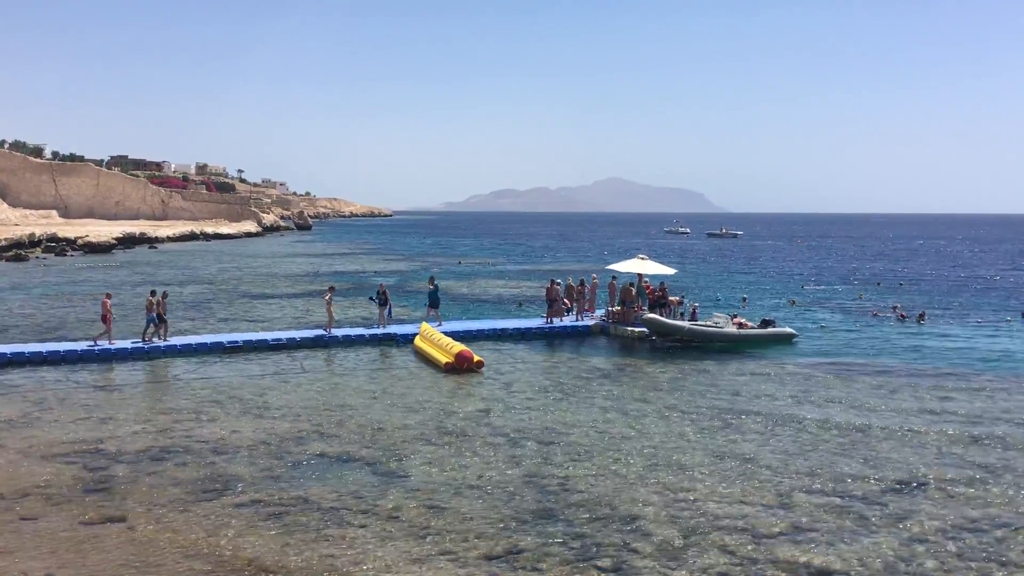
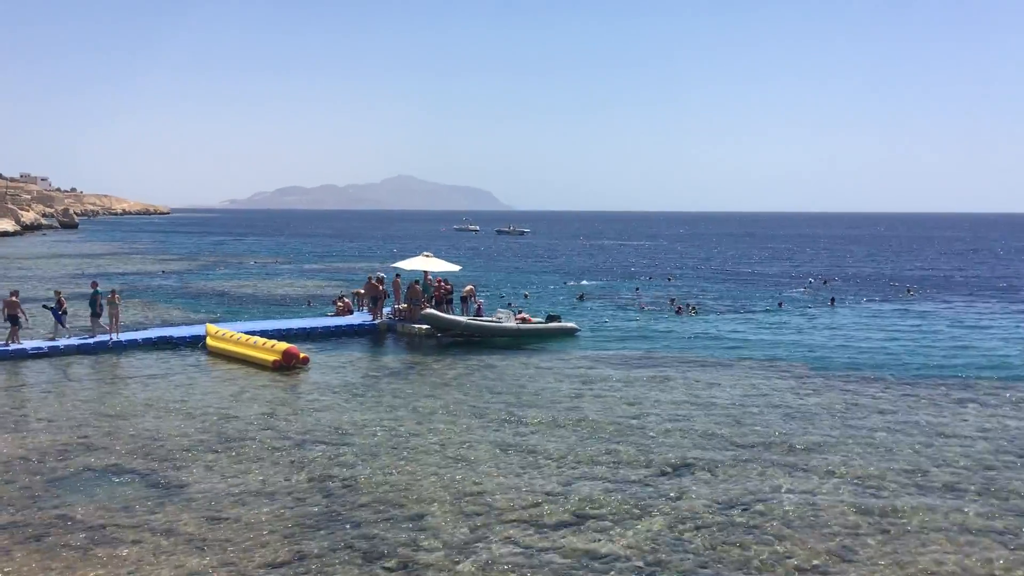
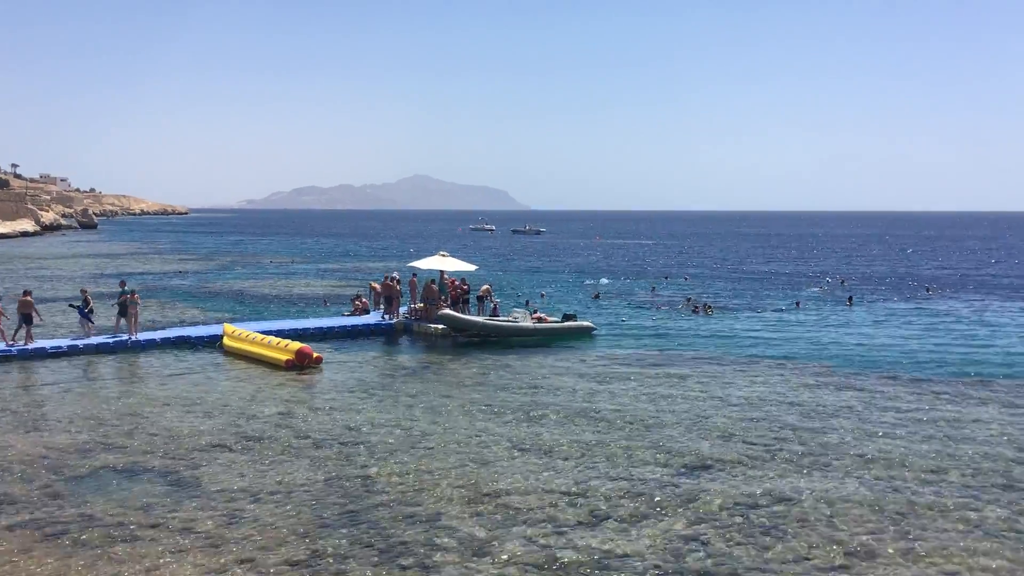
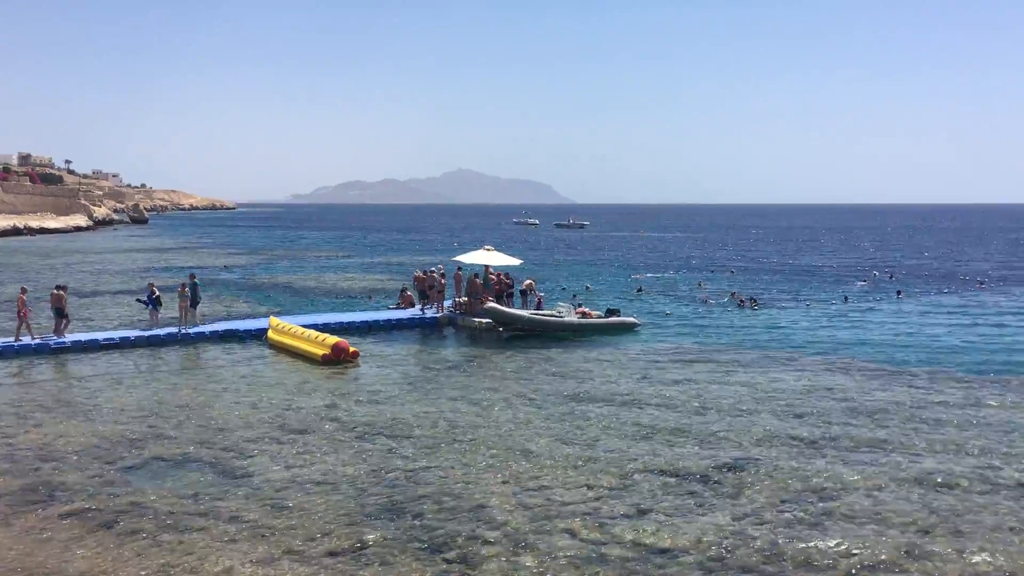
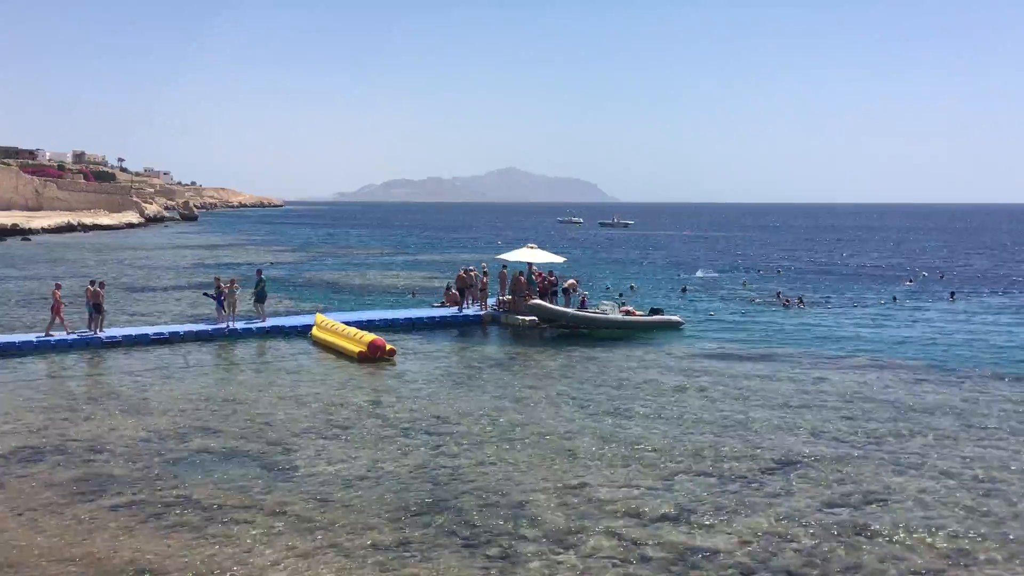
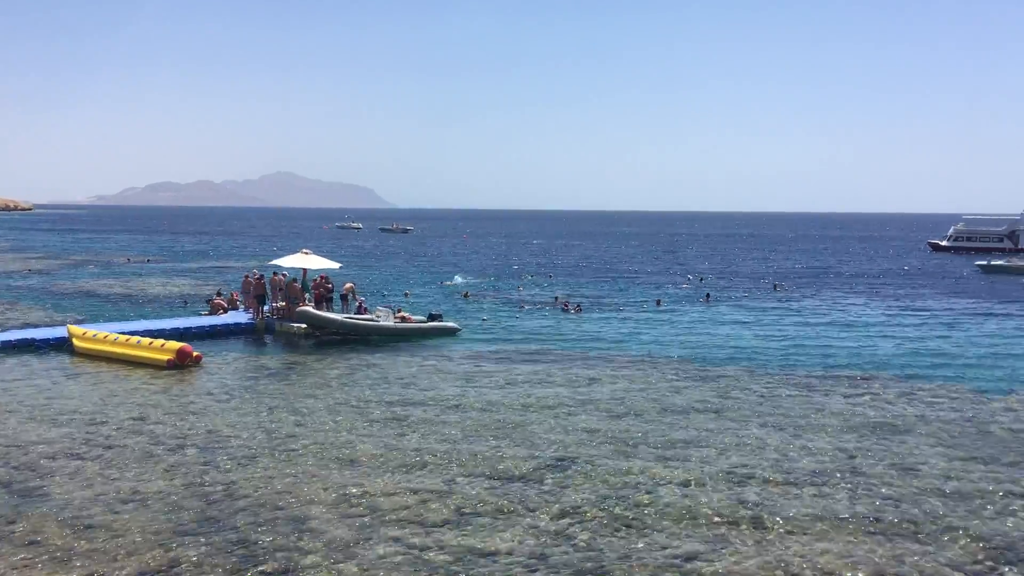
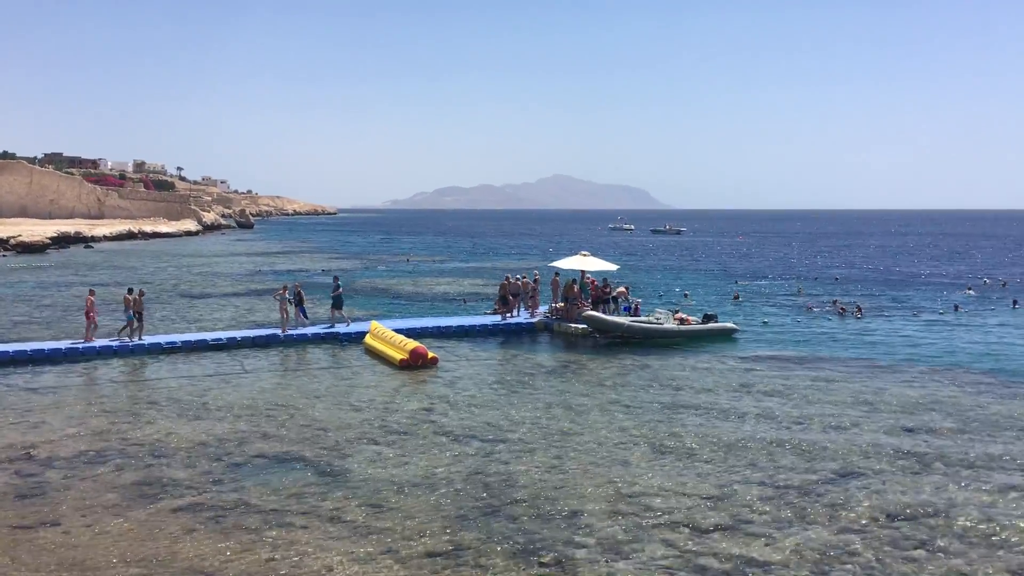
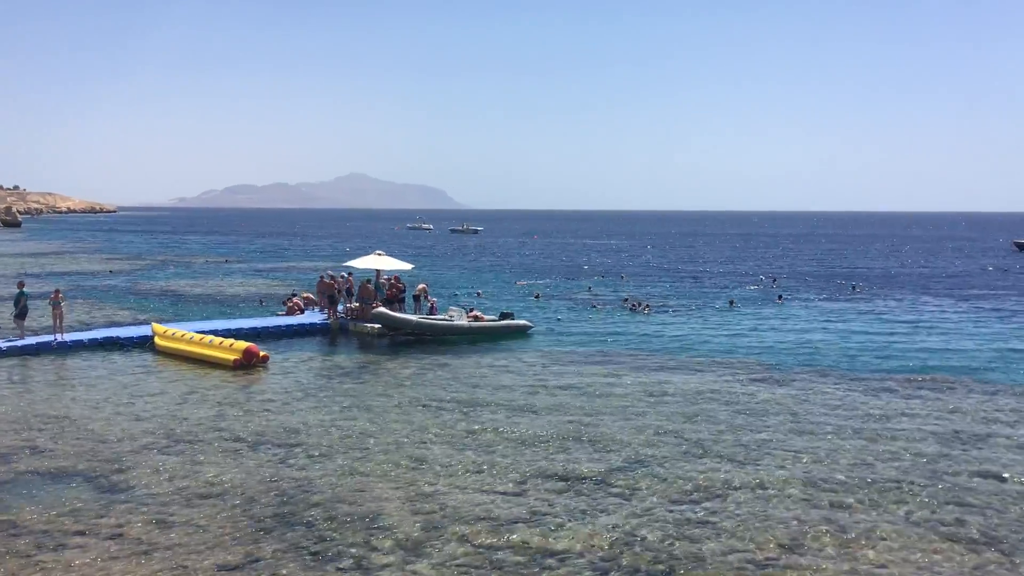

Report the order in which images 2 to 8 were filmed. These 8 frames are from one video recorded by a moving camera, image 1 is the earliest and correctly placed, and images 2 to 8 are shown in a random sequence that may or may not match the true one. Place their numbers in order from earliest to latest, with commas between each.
7, 5, 4, 3, 2, 8, 6
